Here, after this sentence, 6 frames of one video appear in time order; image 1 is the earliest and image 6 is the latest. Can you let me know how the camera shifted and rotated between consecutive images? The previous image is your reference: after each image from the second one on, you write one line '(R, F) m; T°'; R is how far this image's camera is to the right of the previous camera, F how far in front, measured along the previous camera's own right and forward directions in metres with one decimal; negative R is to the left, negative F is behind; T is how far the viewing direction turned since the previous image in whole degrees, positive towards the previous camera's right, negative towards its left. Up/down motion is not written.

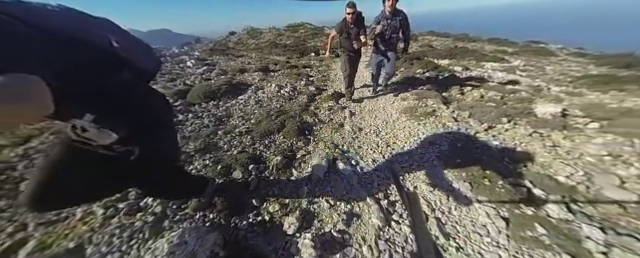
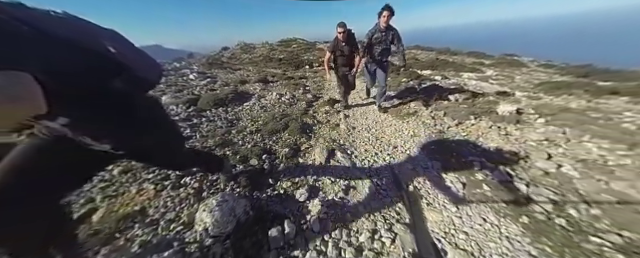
(-0.2, -0.9) m; +2°
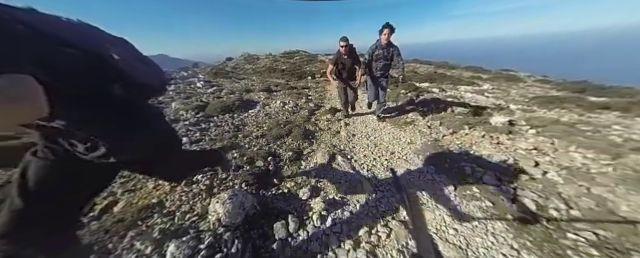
(0.0, -0.3) m; 0°
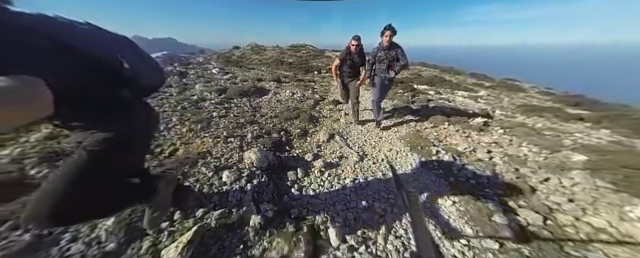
(-0.1, -1.3) m; 0°
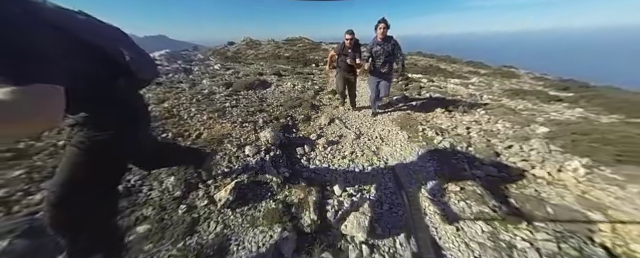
(-0.1, -0.9) m; 0°
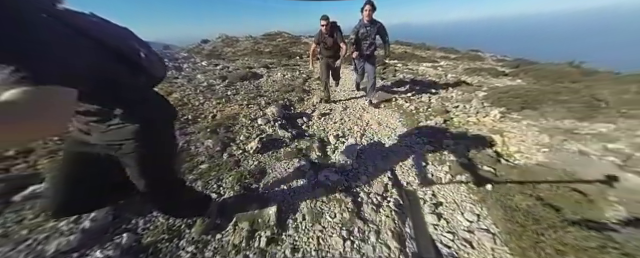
(-0.3, -1.4) m; +4°
